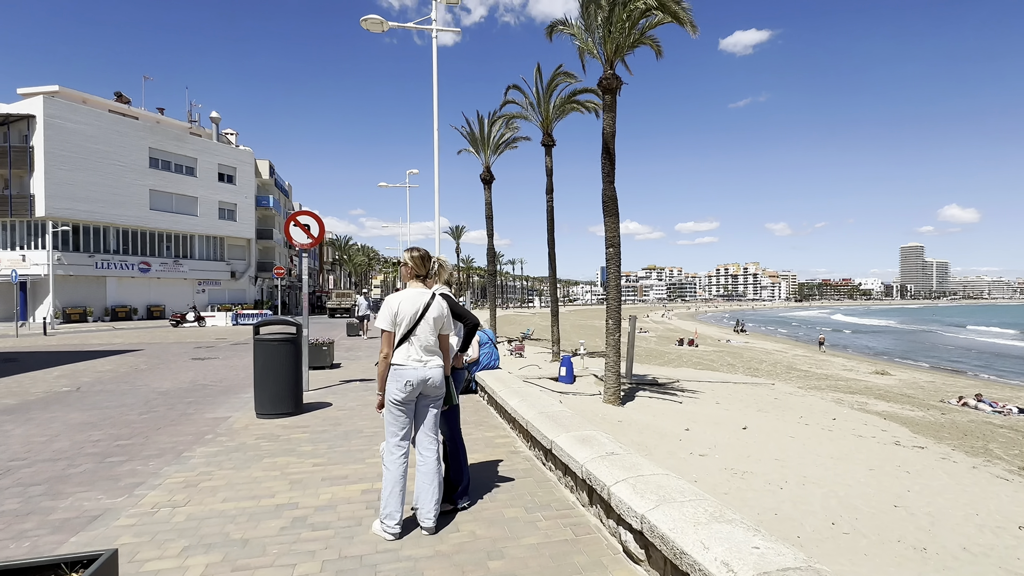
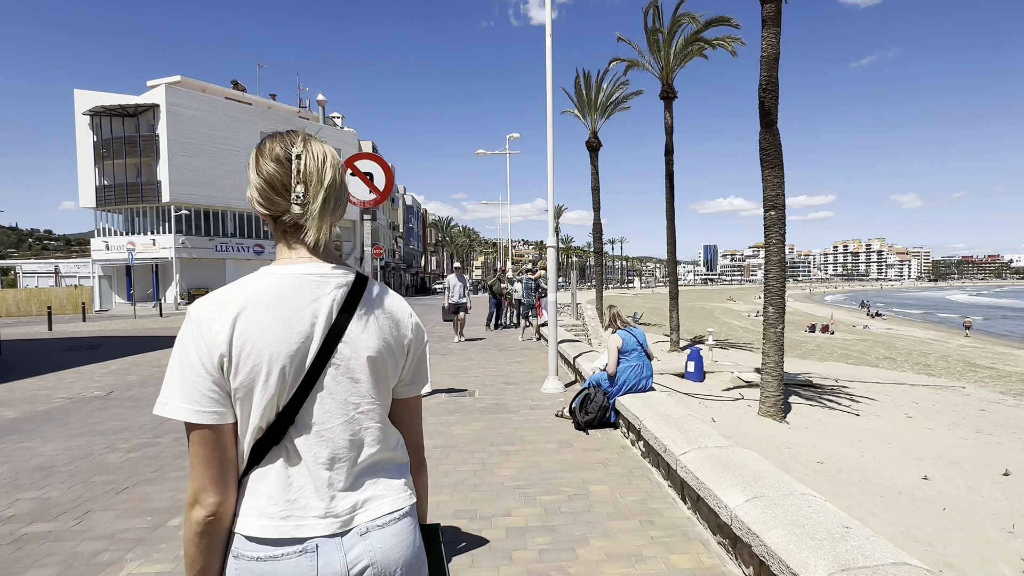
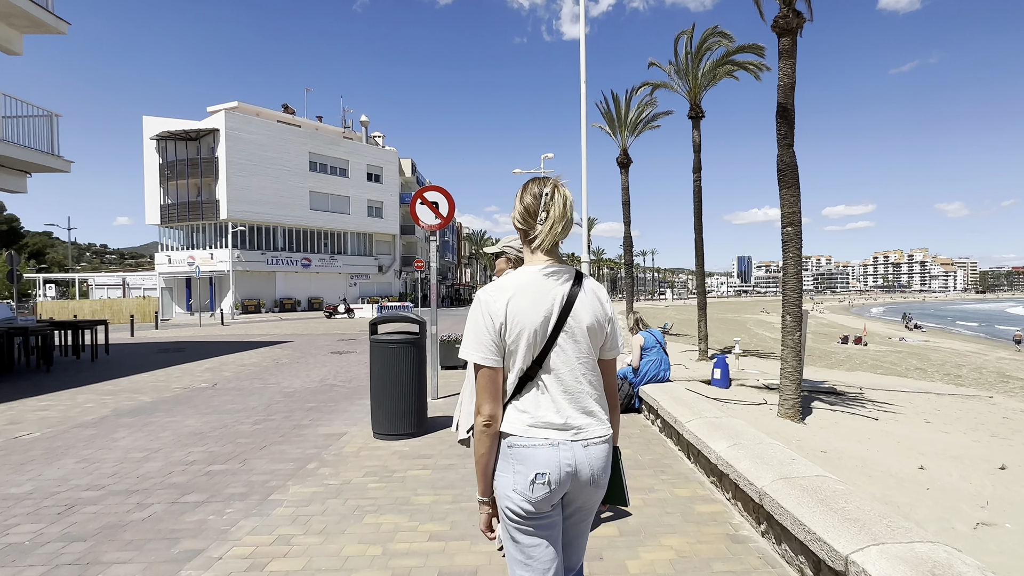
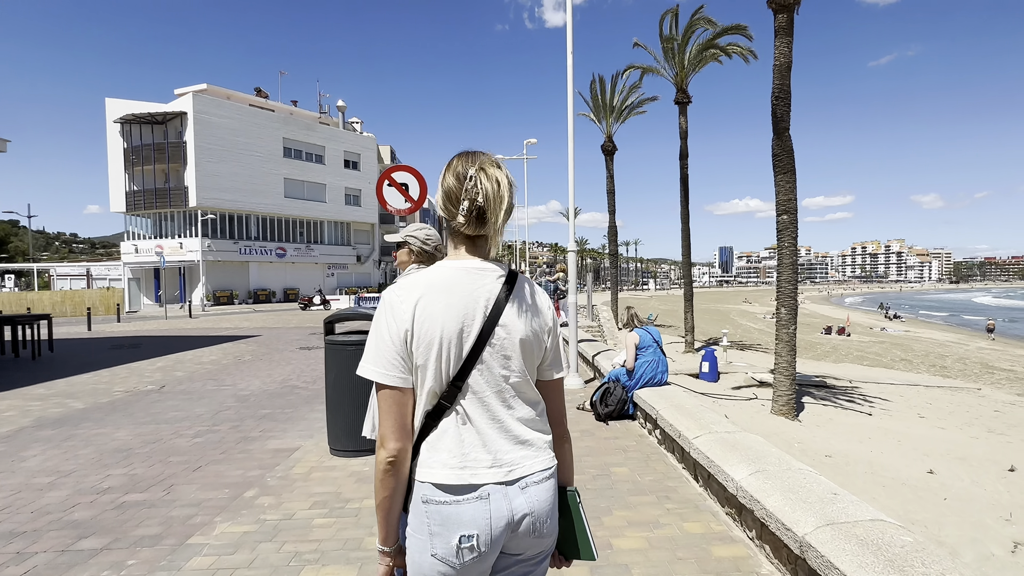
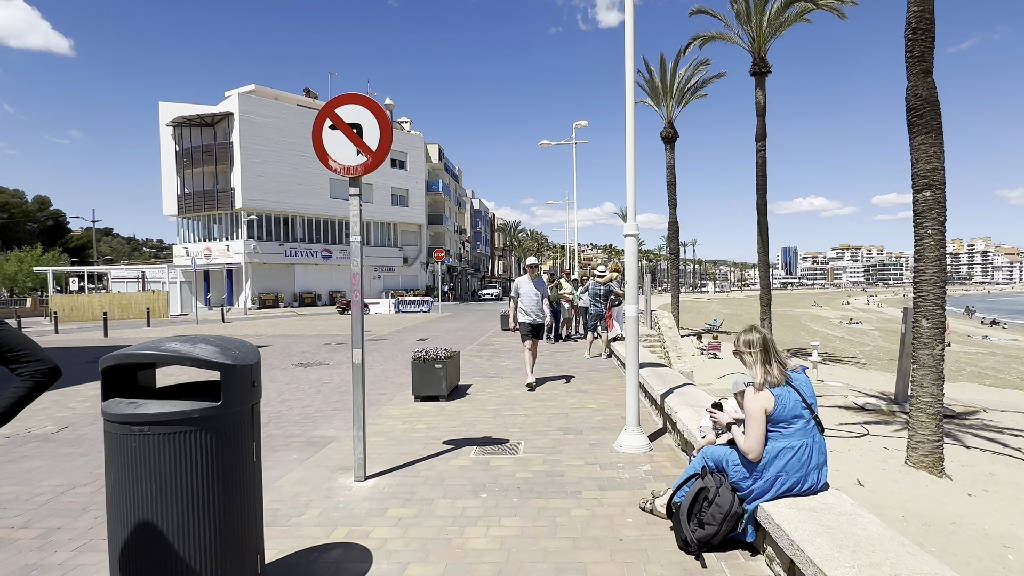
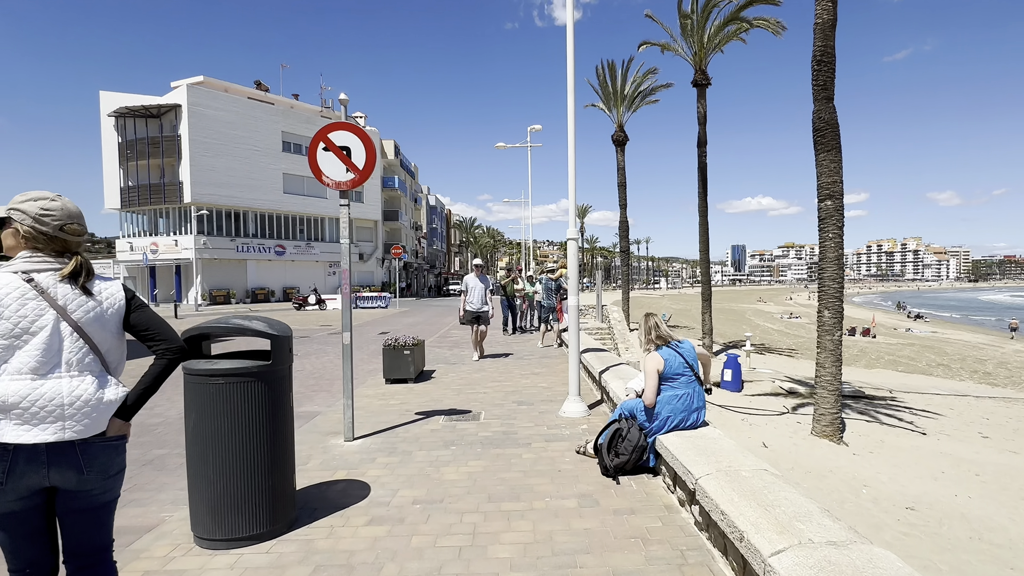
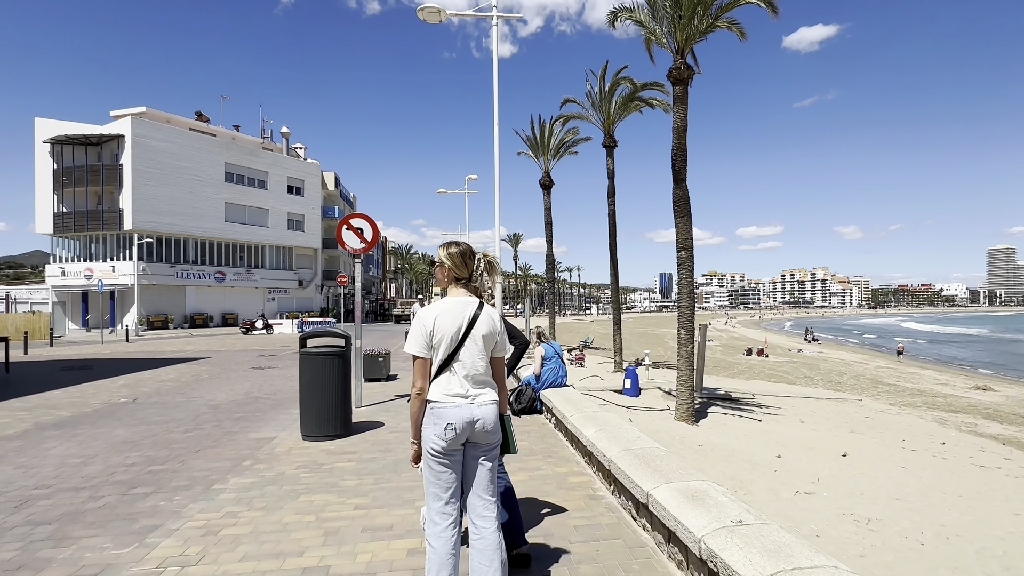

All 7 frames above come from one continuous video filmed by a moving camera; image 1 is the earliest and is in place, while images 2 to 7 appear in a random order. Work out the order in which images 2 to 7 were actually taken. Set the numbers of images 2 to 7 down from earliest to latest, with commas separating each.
7, 3, 4, 2, 6, 5
